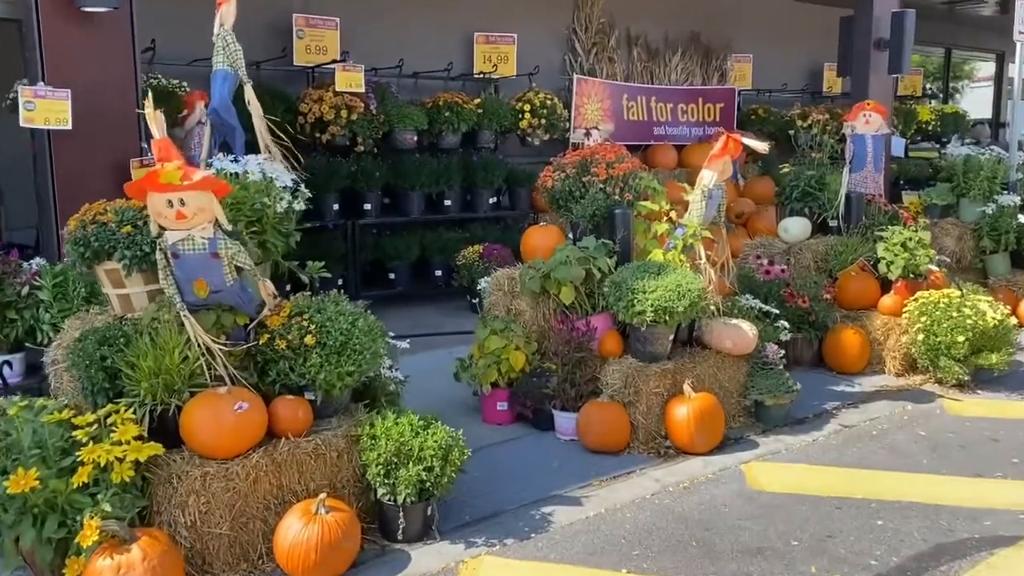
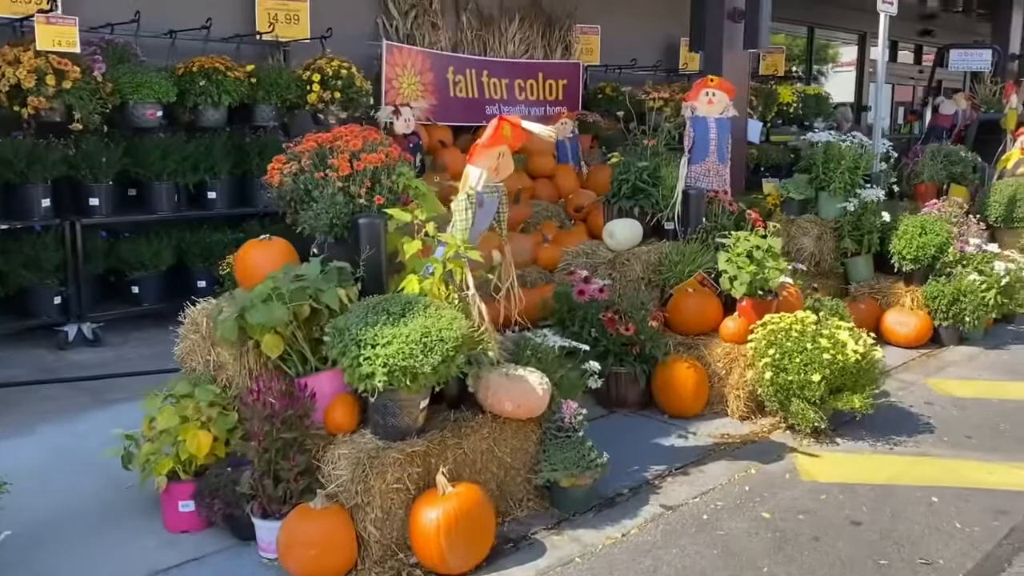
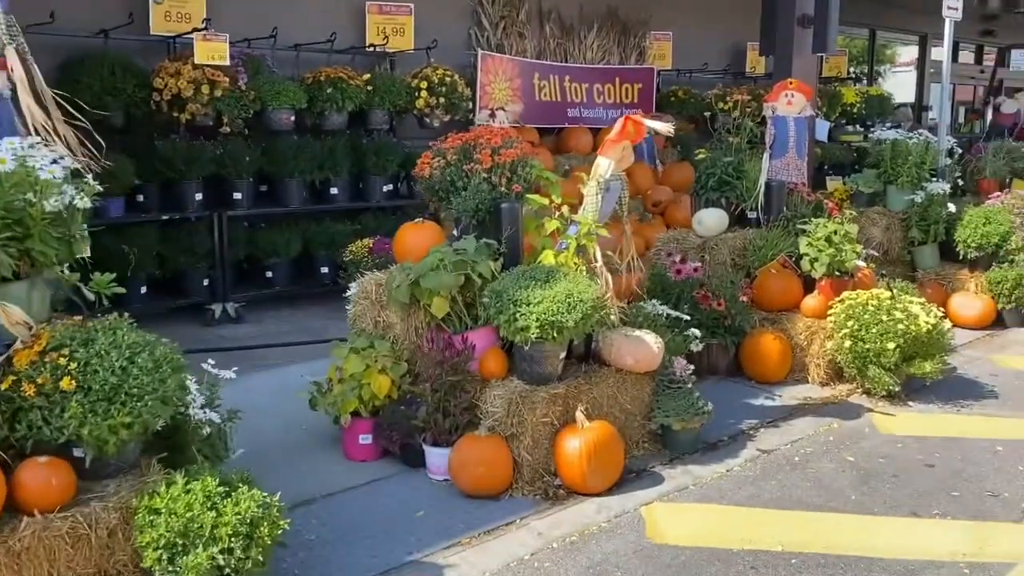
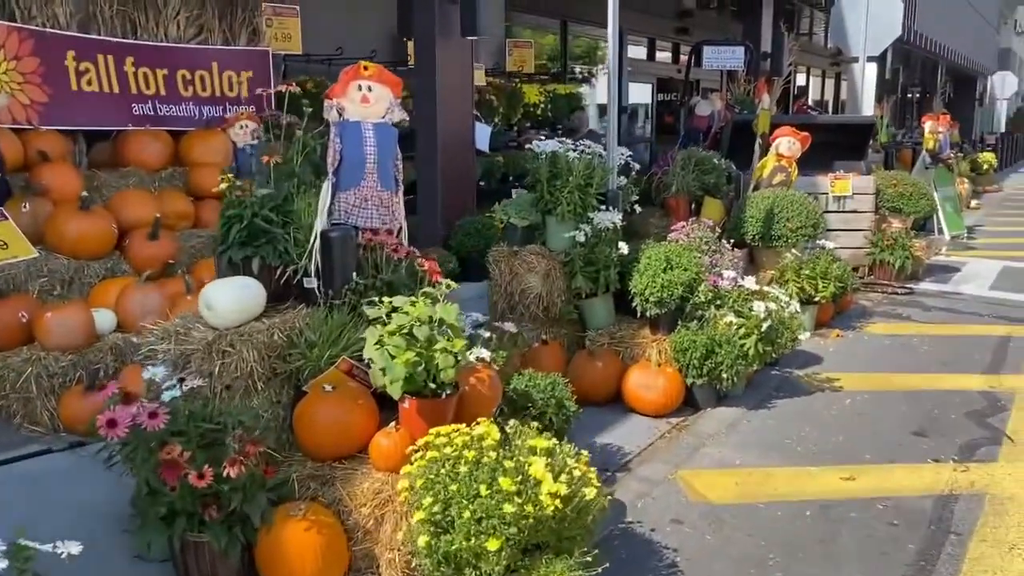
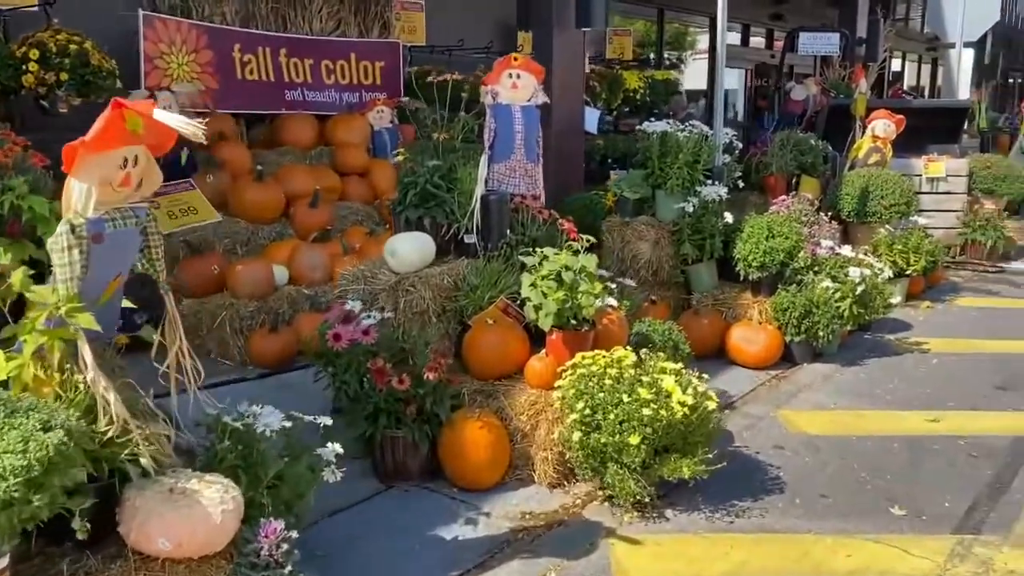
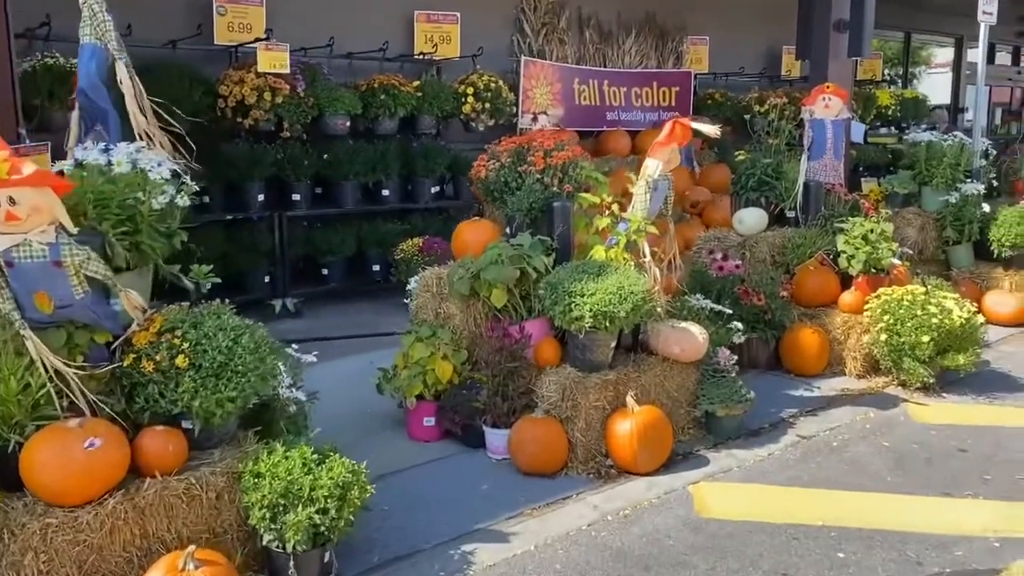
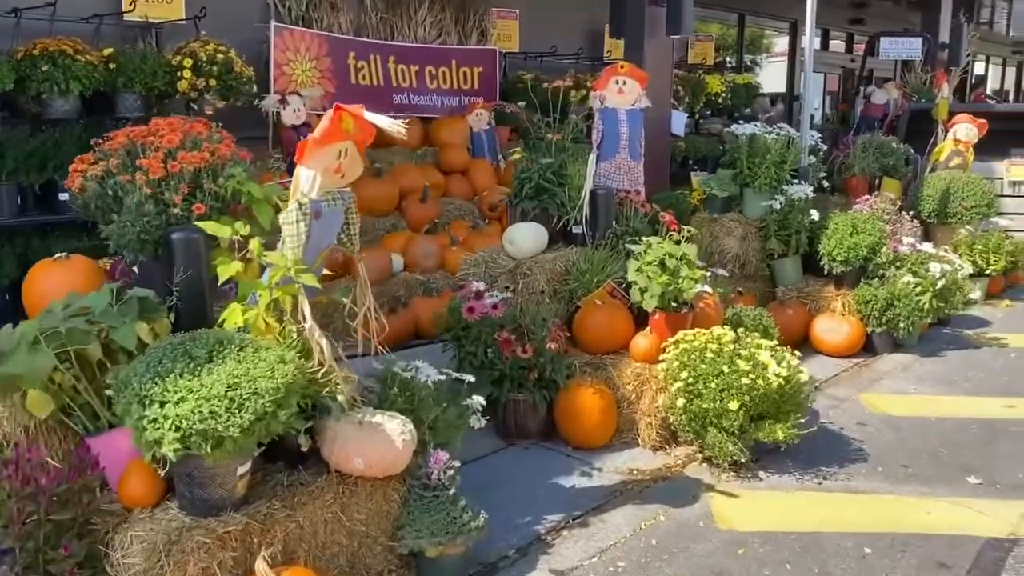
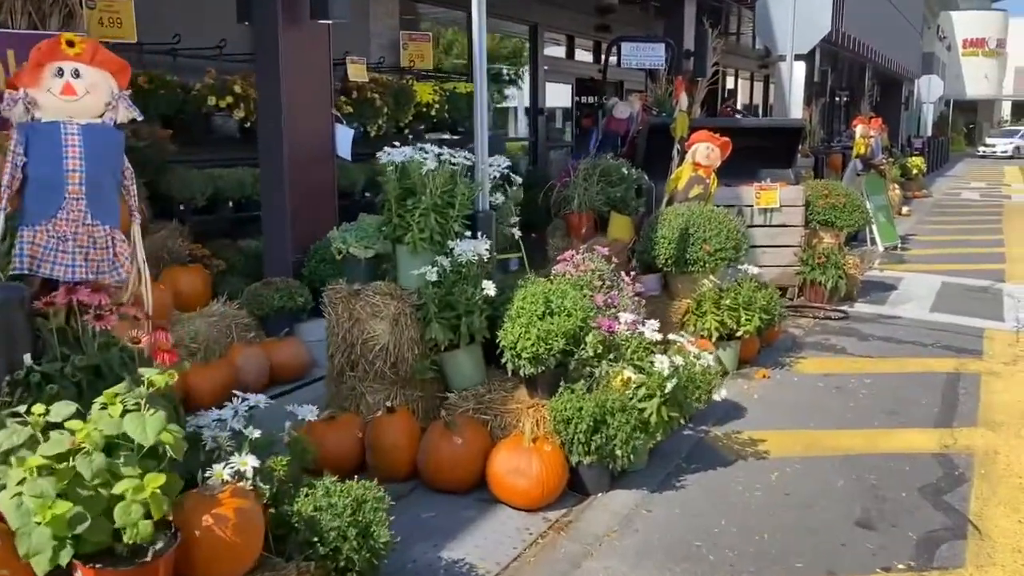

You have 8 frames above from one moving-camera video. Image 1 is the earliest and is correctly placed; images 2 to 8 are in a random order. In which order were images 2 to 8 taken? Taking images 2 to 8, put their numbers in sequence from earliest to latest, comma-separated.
6, 3, 2, 7, 5, 4, 8
